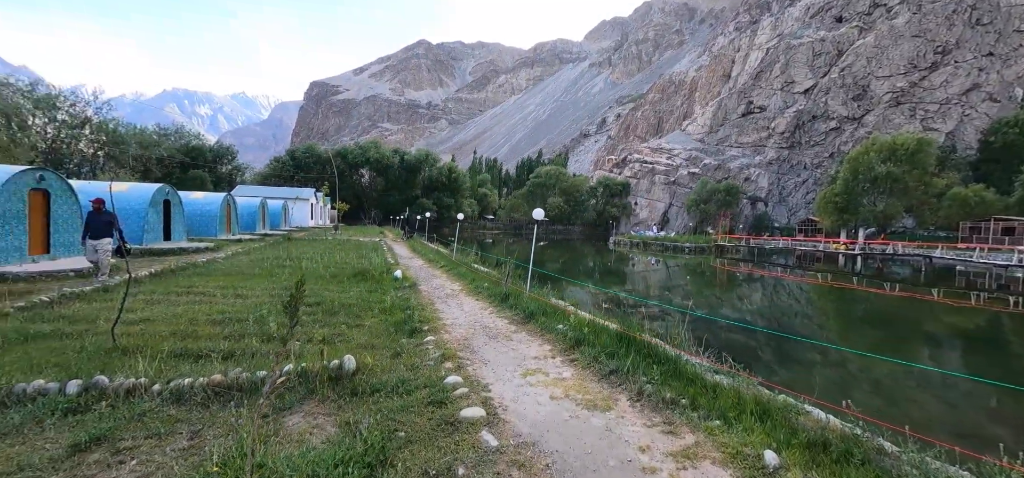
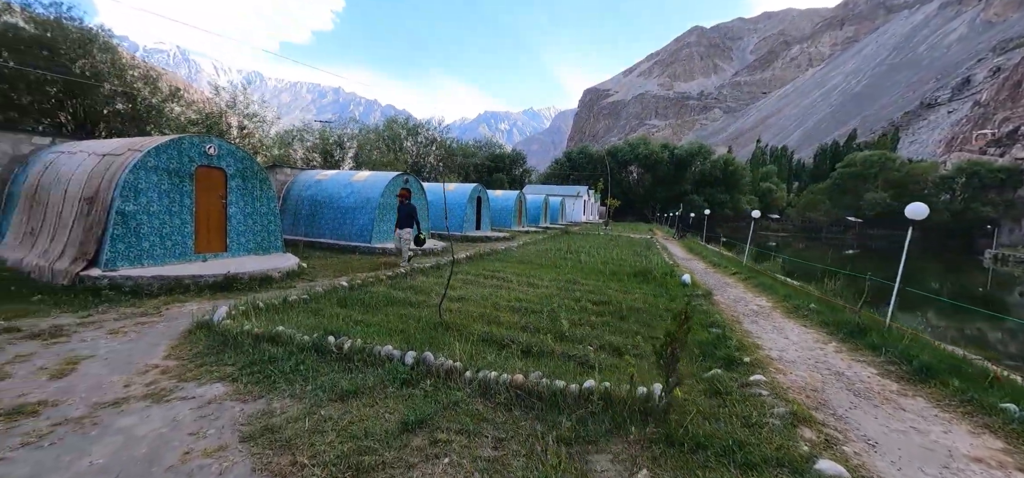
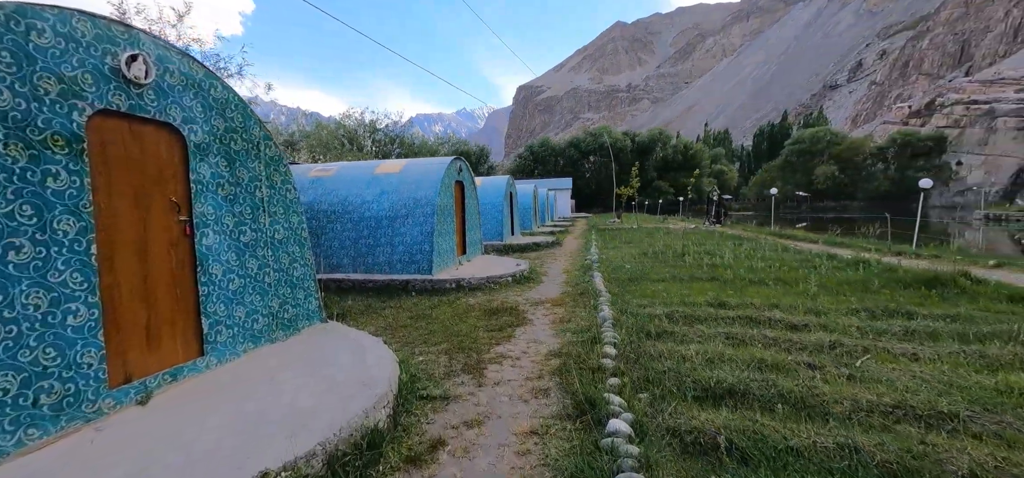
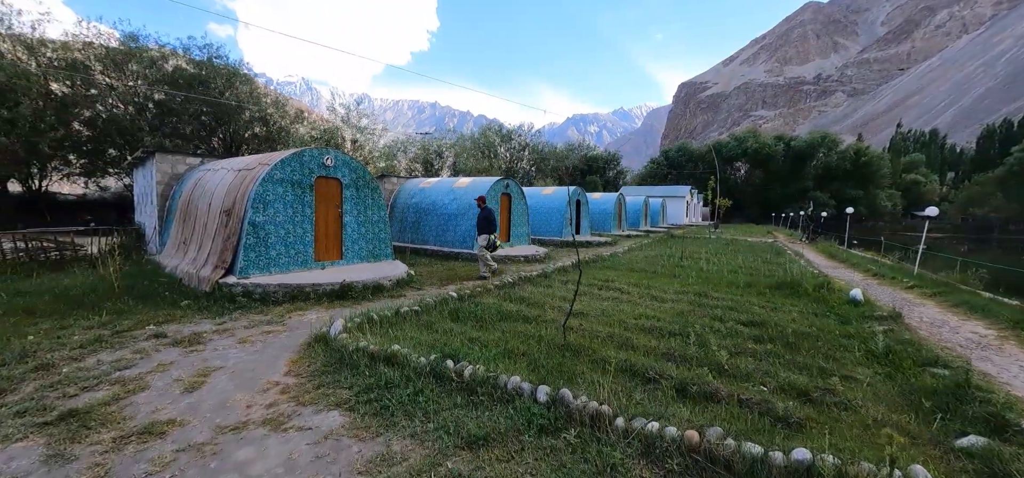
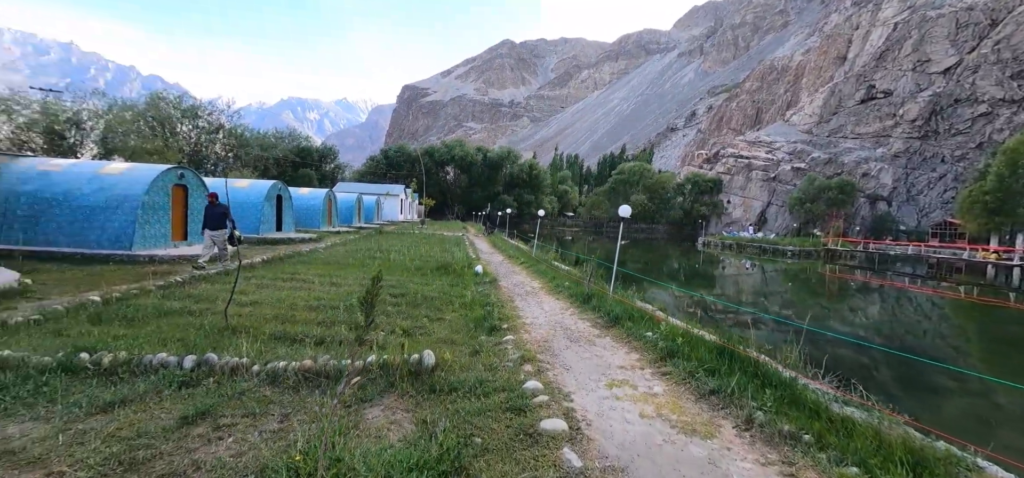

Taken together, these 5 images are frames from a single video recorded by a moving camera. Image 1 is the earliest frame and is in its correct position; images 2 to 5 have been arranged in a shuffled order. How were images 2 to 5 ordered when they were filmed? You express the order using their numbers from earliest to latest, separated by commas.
5, 2, 4, 3
